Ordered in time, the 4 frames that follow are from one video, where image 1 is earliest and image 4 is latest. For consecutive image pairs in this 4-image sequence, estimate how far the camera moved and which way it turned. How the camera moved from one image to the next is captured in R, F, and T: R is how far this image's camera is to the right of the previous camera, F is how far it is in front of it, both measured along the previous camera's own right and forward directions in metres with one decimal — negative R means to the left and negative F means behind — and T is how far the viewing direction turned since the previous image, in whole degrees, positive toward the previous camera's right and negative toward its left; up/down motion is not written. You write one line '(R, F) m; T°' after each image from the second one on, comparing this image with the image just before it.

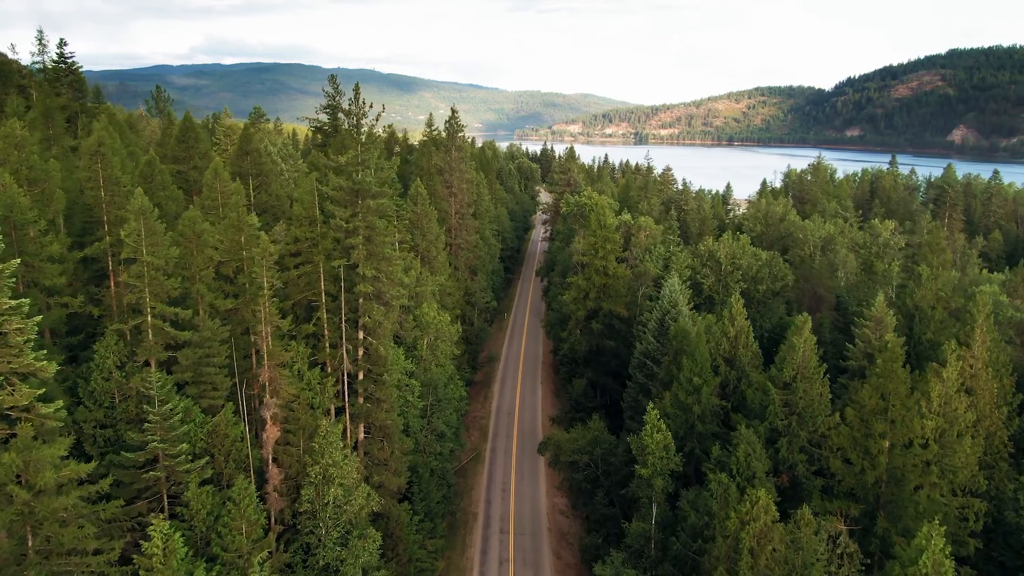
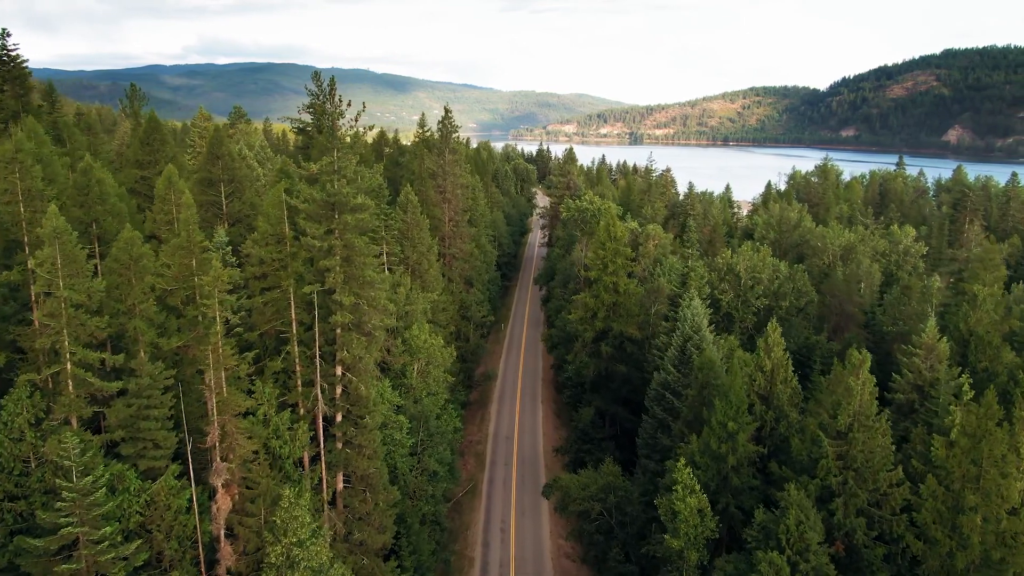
(-0.3, +4.8) m; 0°
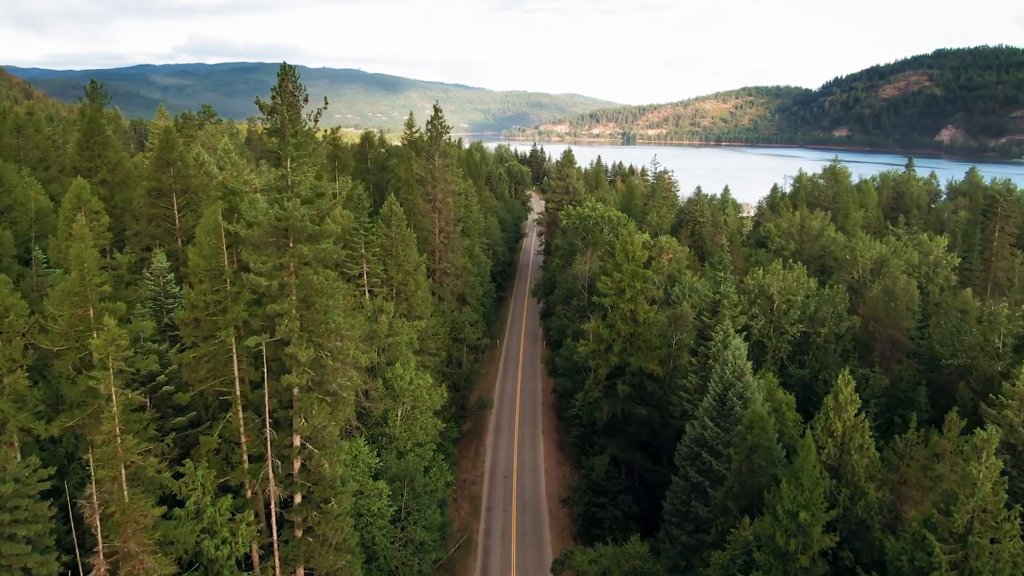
(-0.4, +6.3) m; +1°
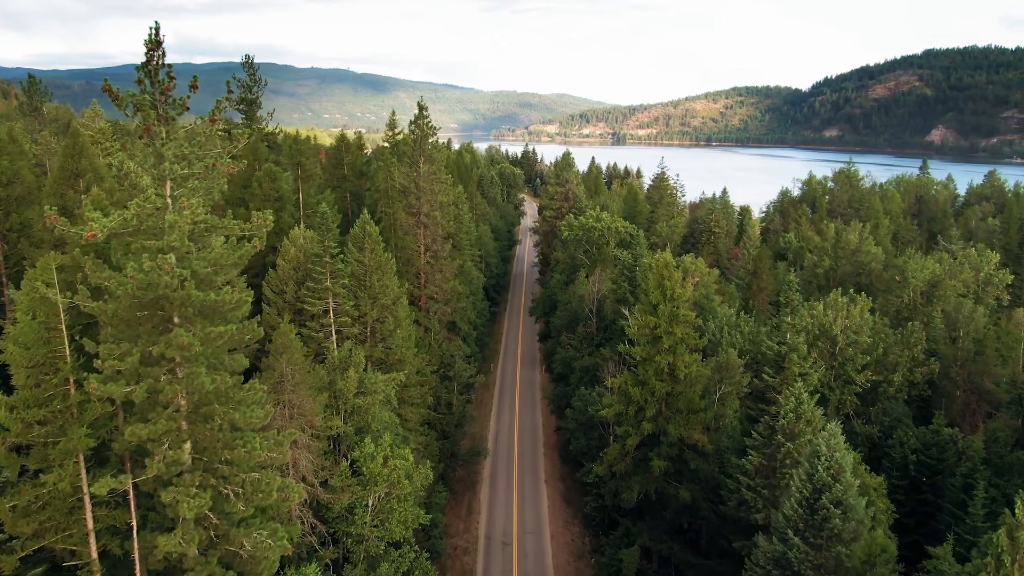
(-0.6, +8.2) m; +1°
